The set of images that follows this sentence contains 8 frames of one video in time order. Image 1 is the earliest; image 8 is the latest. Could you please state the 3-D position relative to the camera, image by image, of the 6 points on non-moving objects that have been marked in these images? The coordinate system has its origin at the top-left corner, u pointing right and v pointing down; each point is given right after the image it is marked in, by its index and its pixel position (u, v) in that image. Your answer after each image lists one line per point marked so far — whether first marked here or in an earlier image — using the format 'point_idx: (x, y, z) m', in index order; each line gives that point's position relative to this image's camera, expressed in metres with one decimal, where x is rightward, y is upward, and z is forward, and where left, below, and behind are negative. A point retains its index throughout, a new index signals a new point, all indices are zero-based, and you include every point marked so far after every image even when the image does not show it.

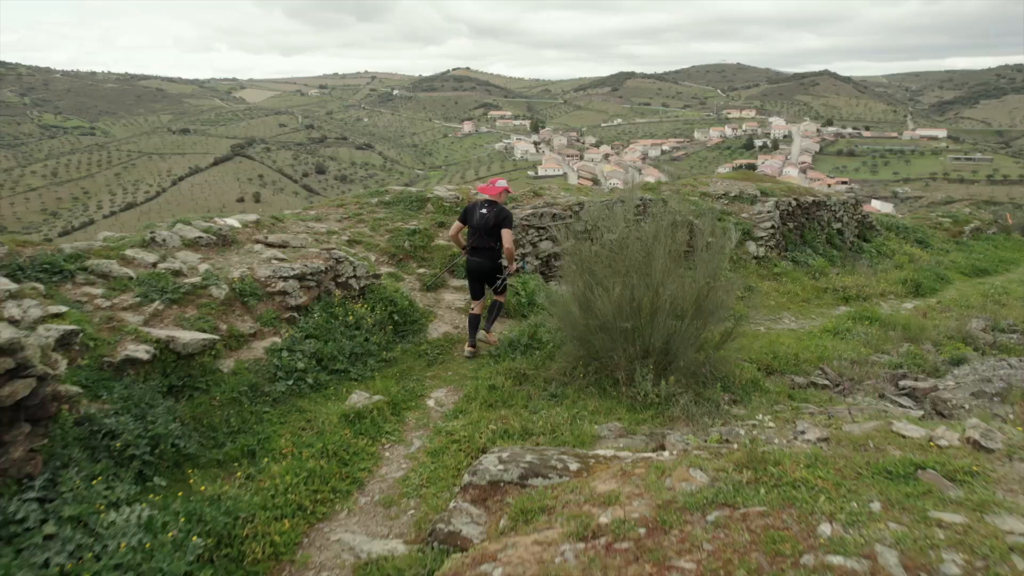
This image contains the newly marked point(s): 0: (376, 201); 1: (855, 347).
0: (-1.3, +0.8, +5.1) m
1: (+2.8, -0.5, +4.3) m
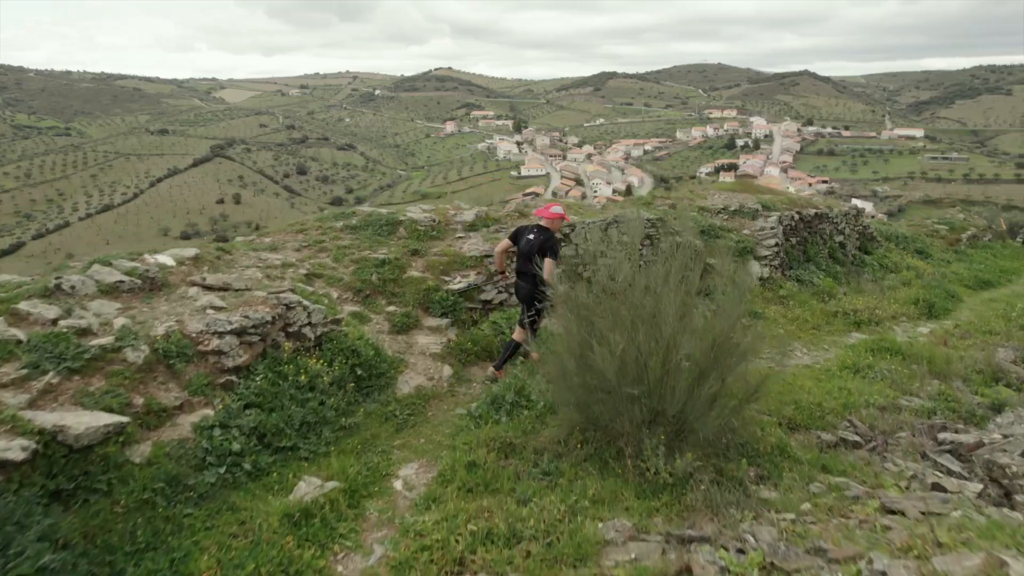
0: (-1.5, +0.5, +4.5) m
1: (+2.7, -0.7, +3.8) m
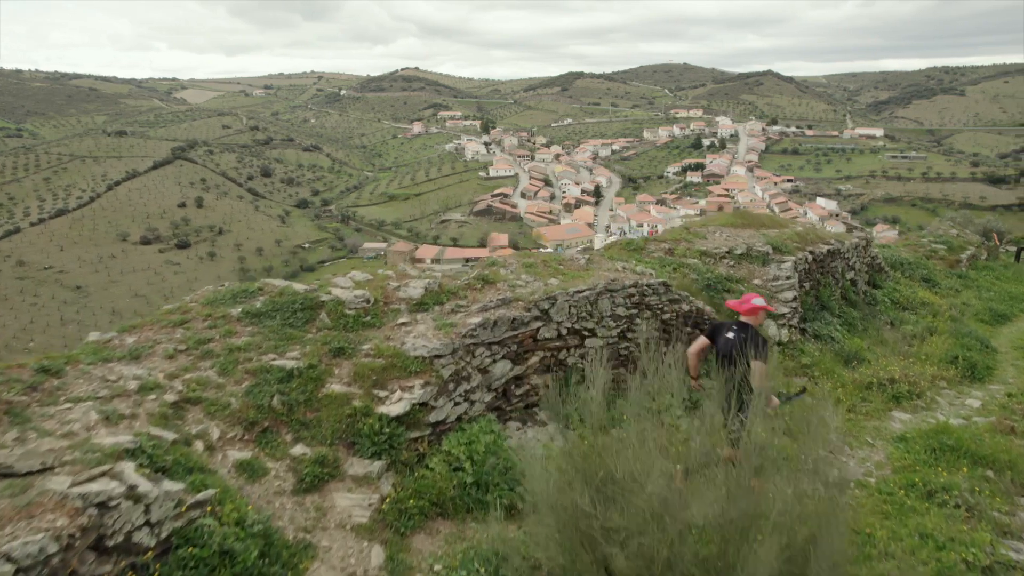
0: (-1.7, -0.1, +3.3) m
1: (+2.5, -1.3, +2.9) m
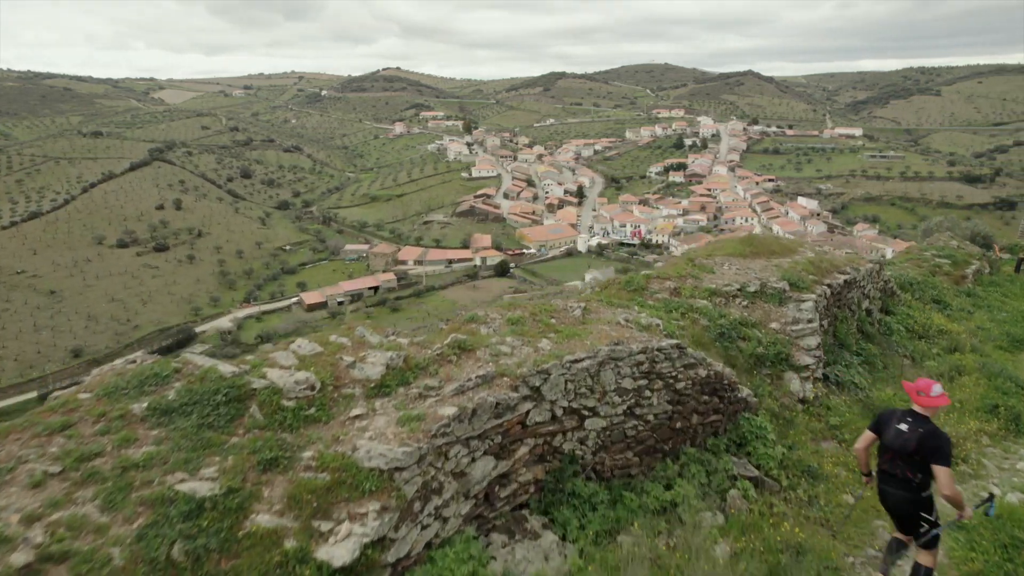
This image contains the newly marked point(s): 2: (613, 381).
0: (-1.8, -0.6, +2.6) m
1: (+2.5, -1.7, +2.3) m
2: (+0.6, -0.6, +3.2) m
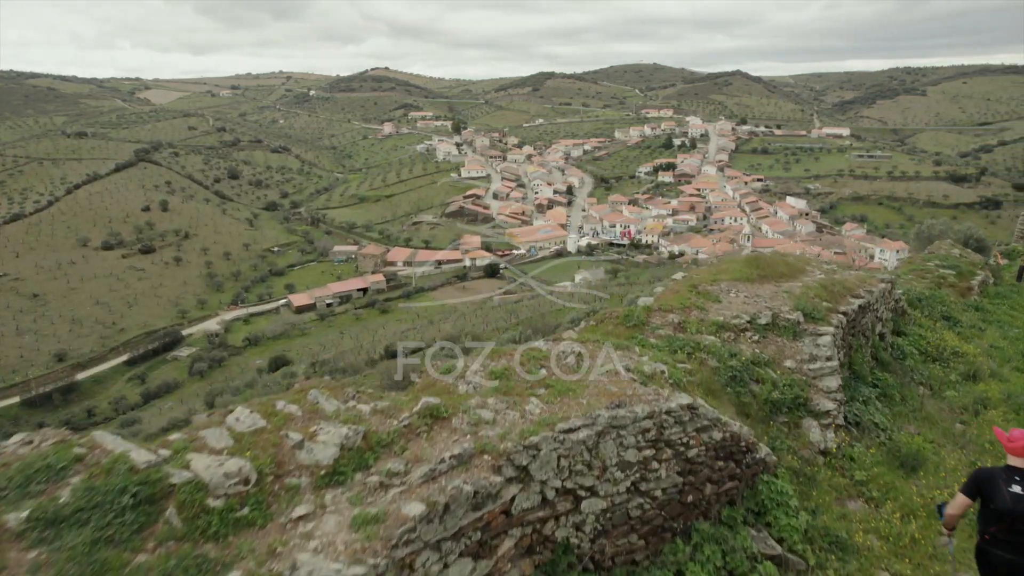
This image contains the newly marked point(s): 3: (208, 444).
0: (-1.9, -0.9, +2.1) m
1: (+2.4, -1.9, +1.8) m
2: (+0.5, -0.8, +2.7) m
3: (-1.3, -0.7, +2.3) m
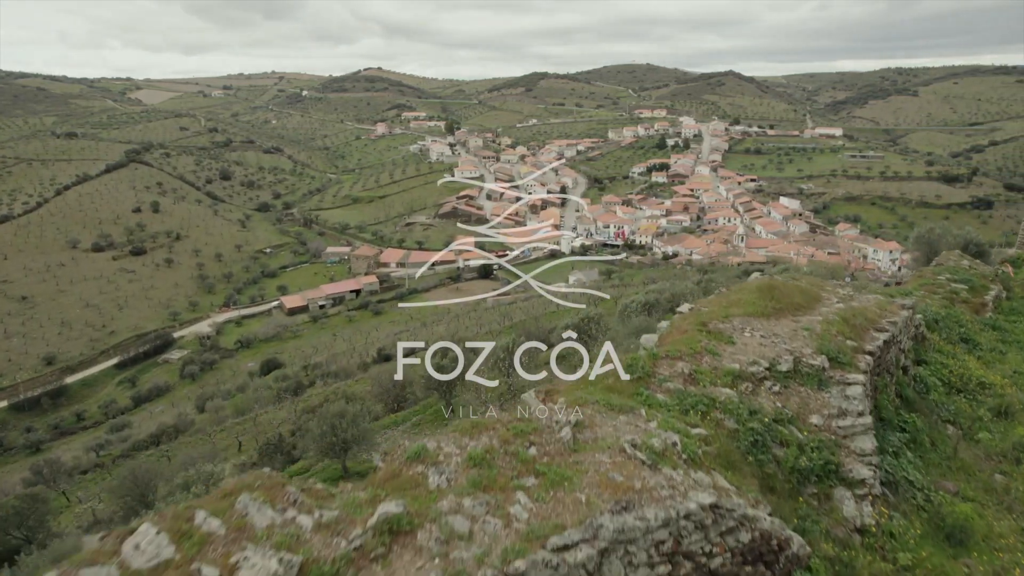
0: (-2.0, -1.2, +1.5) m
1: (+2.3, -2.2, +1.3) m
2: (+0.5, -1.1, +2.2) m
3: (-1.4, -1.0, +1.8) m
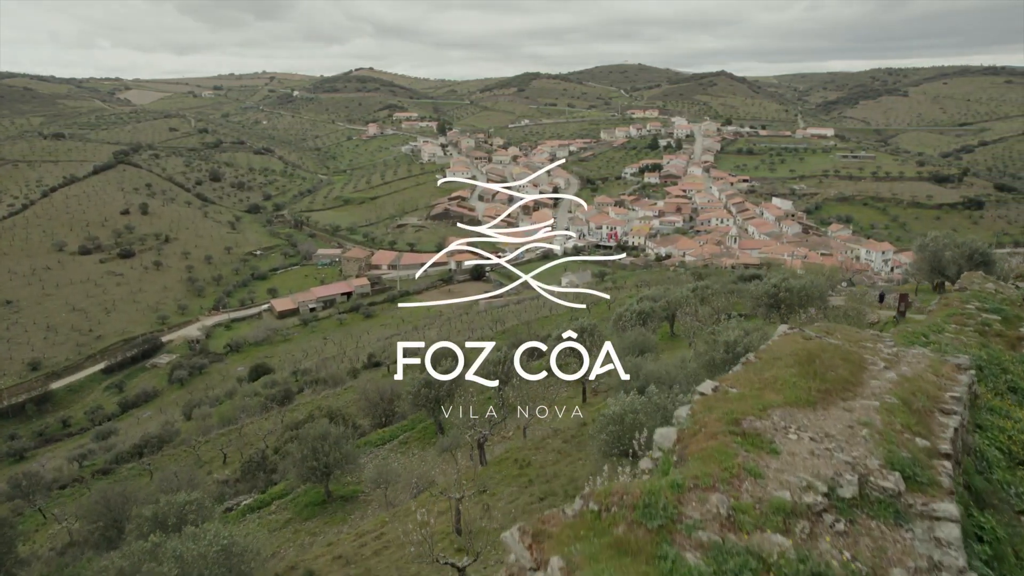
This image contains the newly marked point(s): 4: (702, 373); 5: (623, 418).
0: (-2.1, -1.6, +0.6) m
1: (+2.2, -2.7, +0.5) m
2: (+0.3, -1.6, +1.3) m
3: (-1.5, -1.5, +0.8) m
4: (+5.4, -2.5, +14.7) m
5: (+2.6, -3.0, +12.0) m
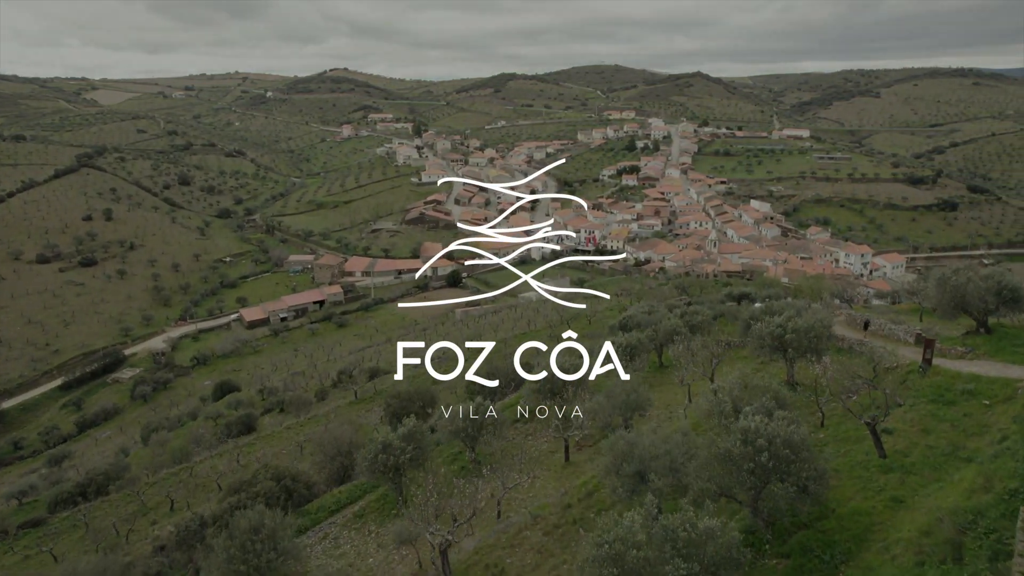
0: (-2.3, -3.3, -2.5) m
1: (+2.0, -4.3, -2.4) m
2: (+0.1, -3.2, -1.7) m
3: (-1.8, -3.1, -2.2) m
4: (+4.6, -4.1, +11.9) m
5: (+1.9, -4.6, +9.1) m
